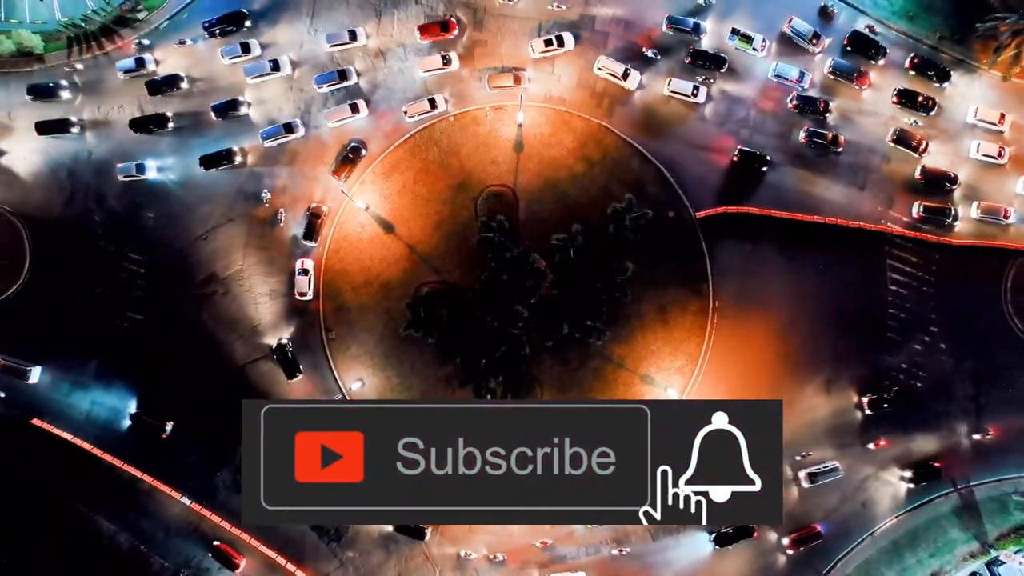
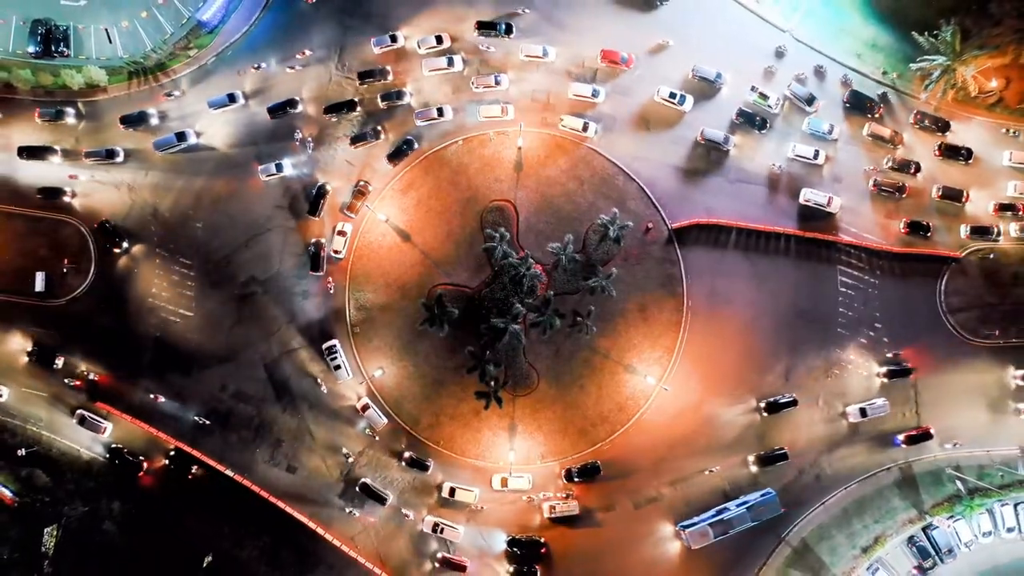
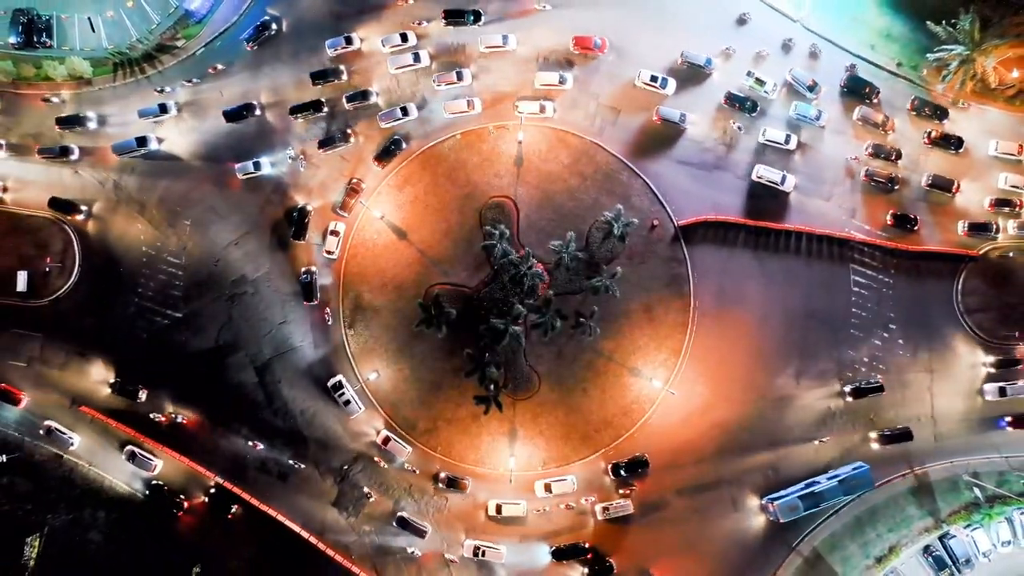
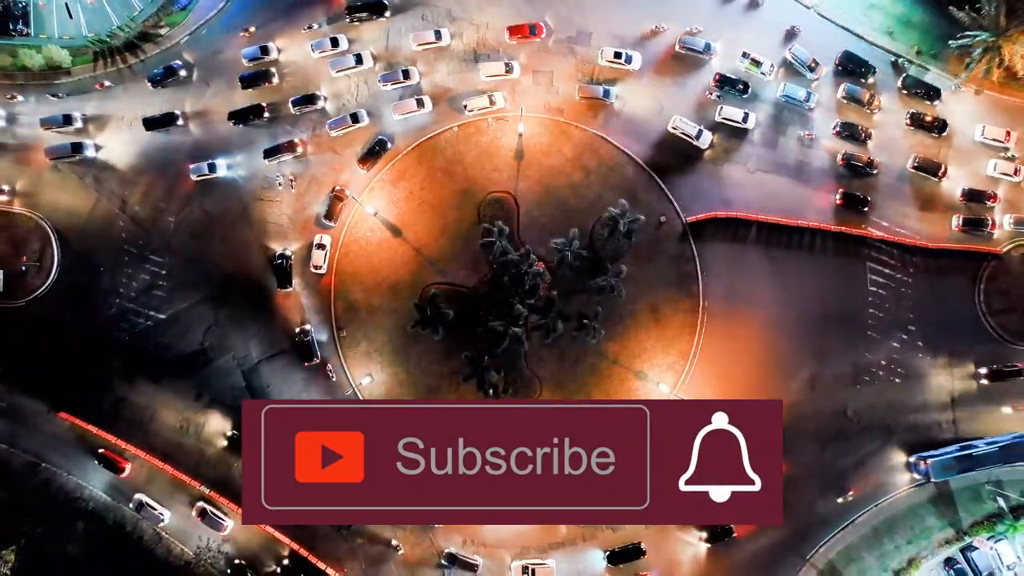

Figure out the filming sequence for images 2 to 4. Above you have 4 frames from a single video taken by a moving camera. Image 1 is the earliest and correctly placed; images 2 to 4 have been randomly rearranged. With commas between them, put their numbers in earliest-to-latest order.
4, 3, 2
